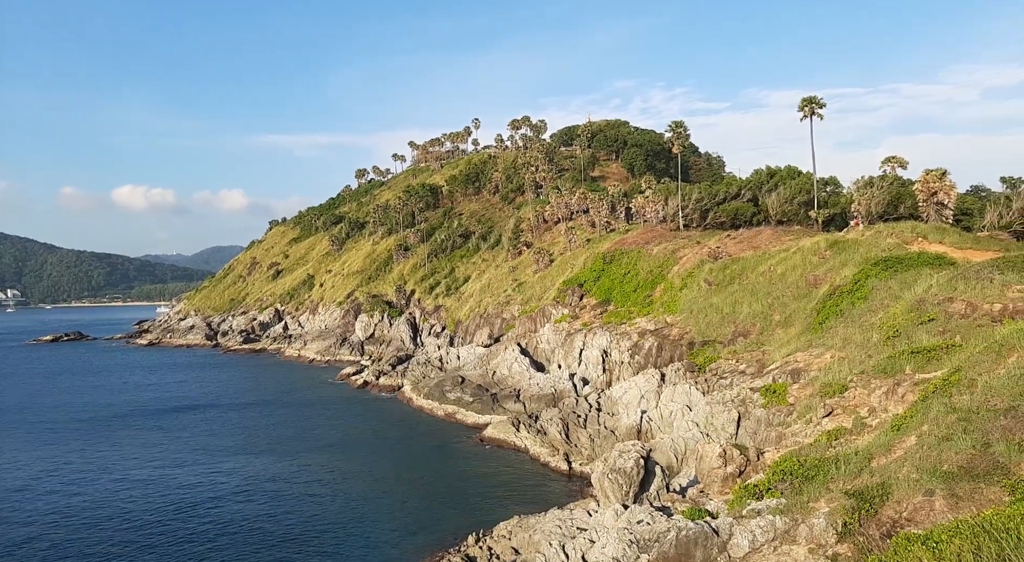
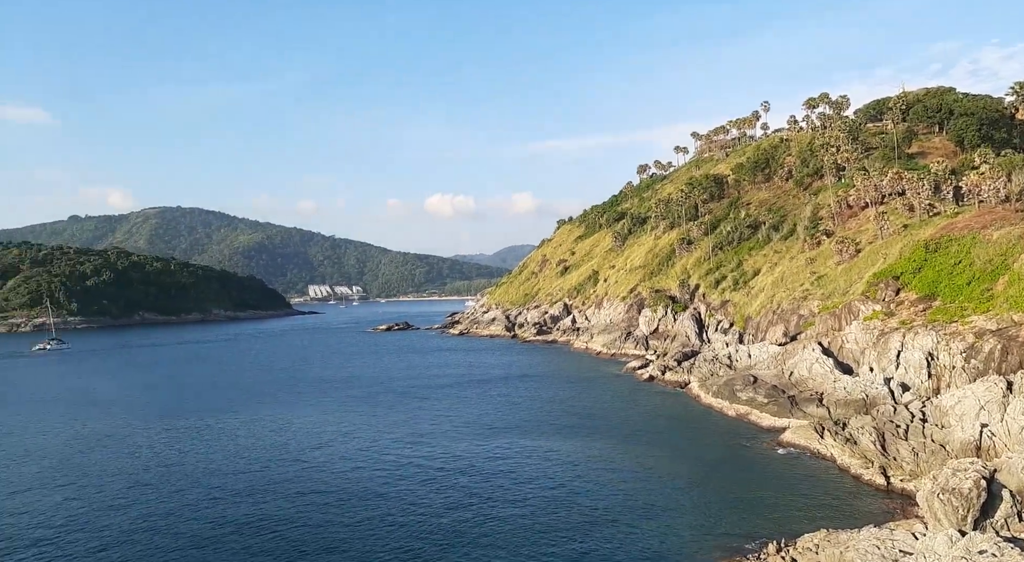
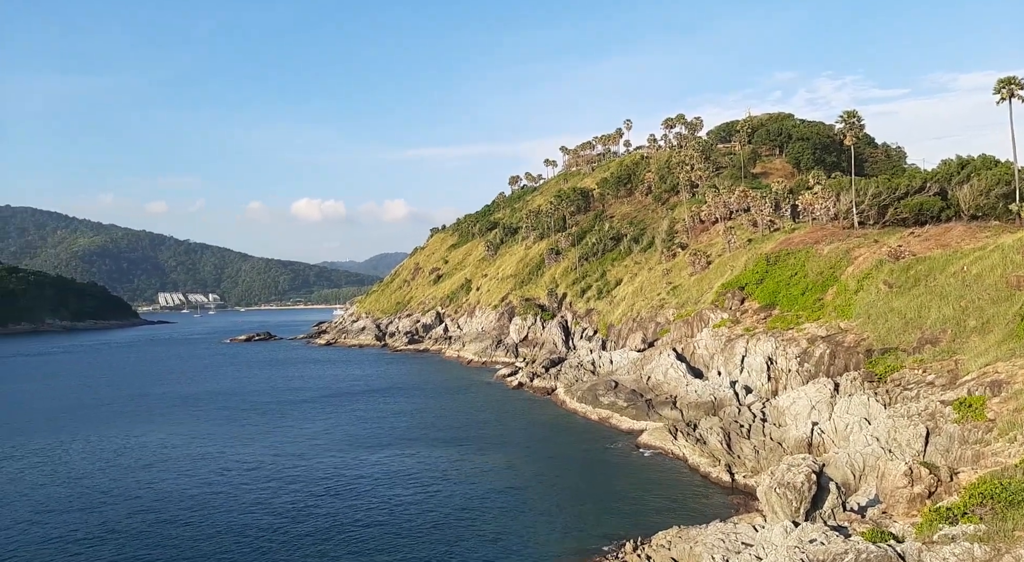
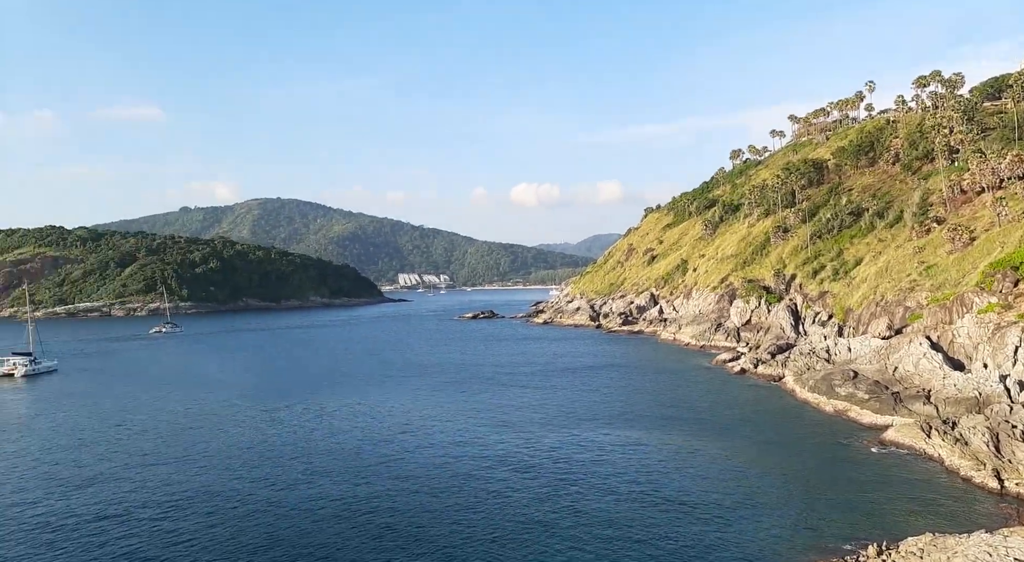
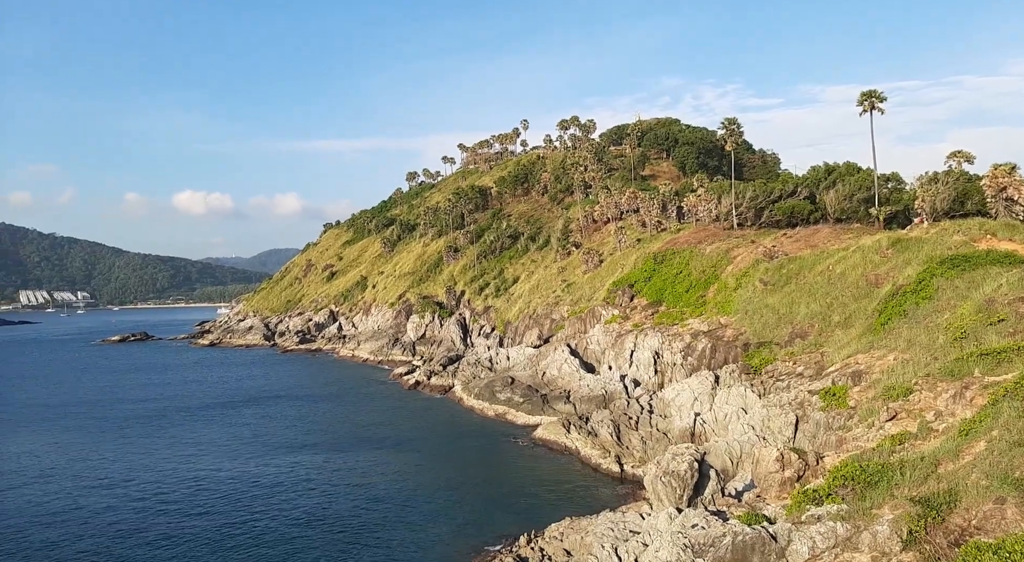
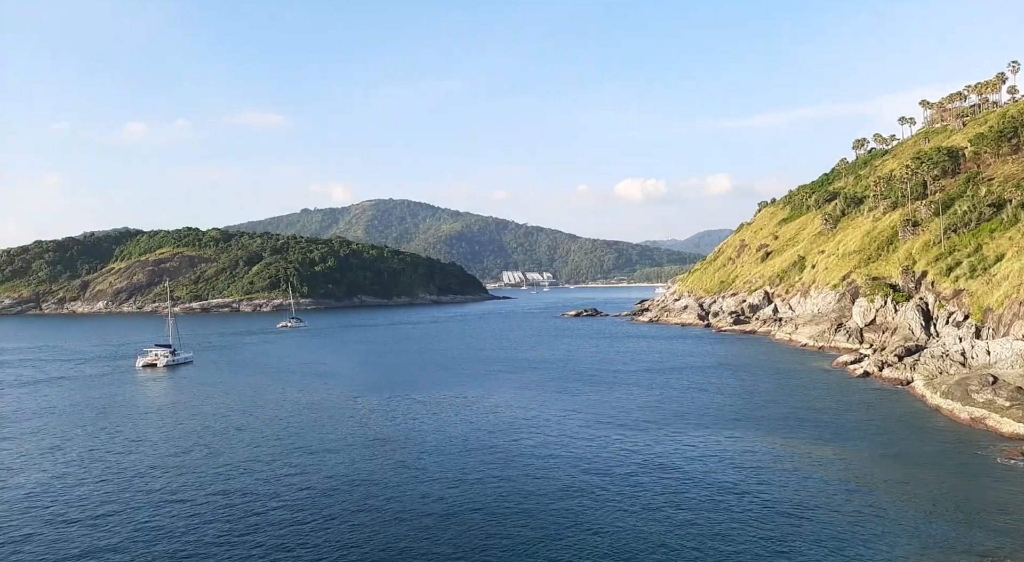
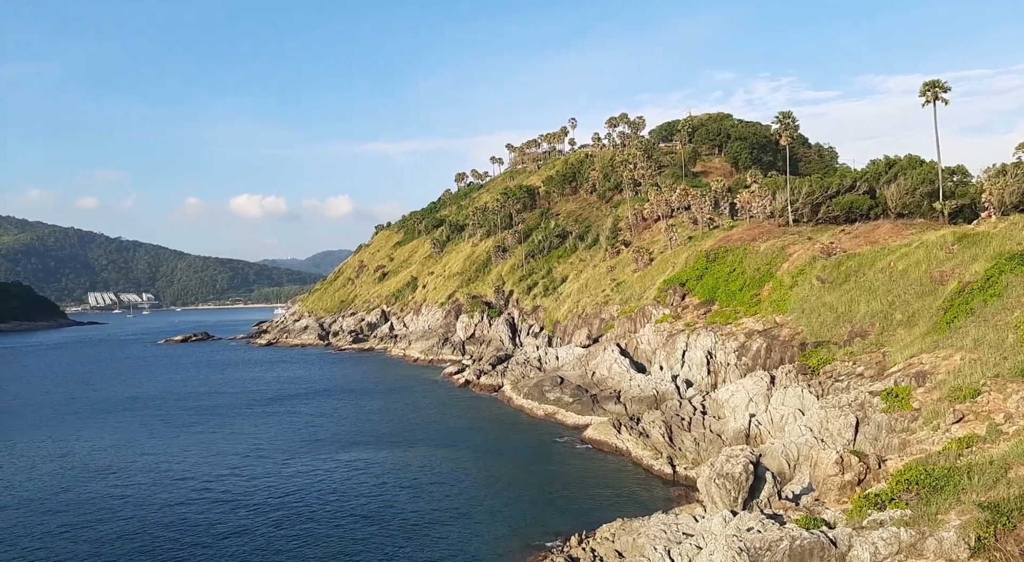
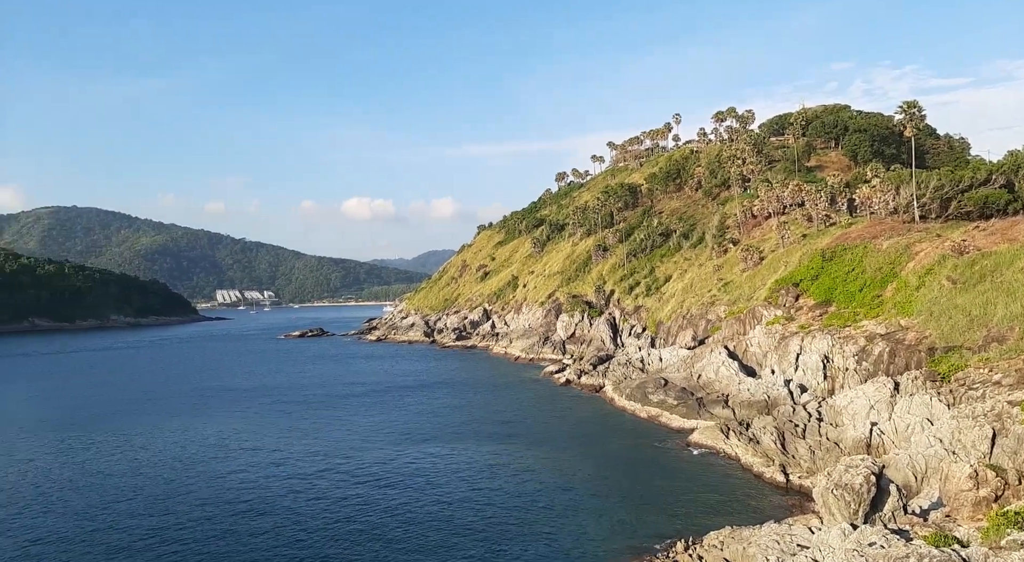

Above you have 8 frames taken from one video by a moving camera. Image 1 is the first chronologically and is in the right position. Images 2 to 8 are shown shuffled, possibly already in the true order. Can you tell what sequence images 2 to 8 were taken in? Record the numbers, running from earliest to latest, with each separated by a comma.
5, 7, 3, 8, 2, 4, 6
